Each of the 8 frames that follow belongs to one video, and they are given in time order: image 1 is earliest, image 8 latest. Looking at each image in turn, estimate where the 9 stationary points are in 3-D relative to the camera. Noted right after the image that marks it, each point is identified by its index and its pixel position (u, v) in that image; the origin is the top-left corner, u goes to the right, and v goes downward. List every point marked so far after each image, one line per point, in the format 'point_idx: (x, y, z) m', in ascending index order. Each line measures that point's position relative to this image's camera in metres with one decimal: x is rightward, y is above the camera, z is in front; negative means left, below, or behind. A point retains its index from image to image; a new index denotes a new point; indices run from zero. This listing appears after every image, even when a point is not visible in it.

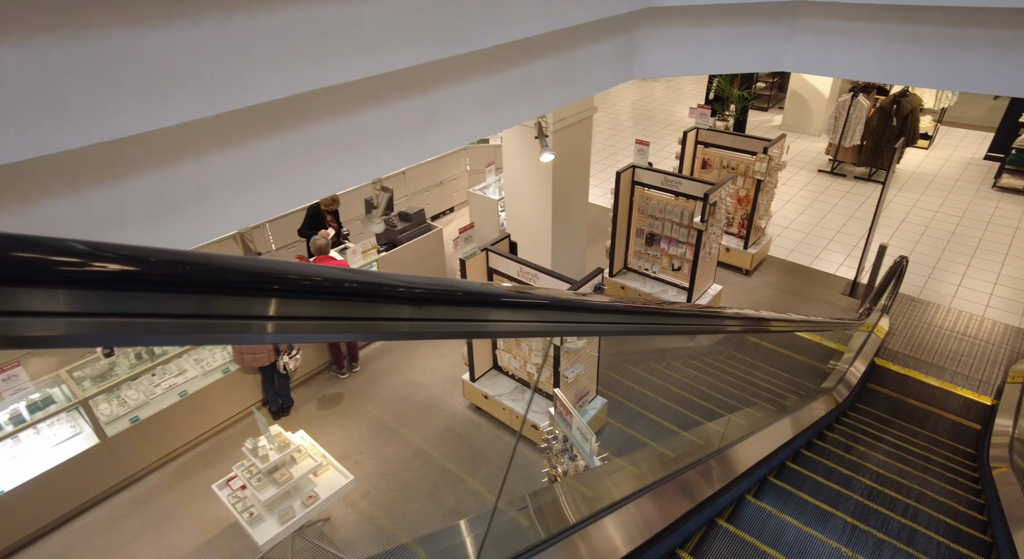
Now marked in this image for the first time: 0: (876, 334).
0: (+3.8, -0.6, +5.8) m
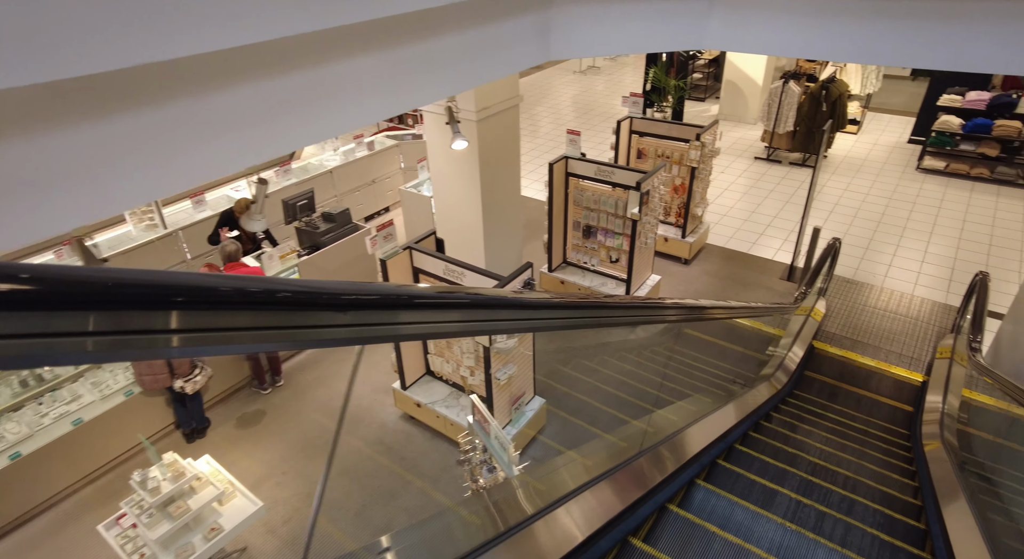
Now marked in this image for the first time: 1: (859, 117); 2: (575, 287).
0: (+3.1, -0.4, +5.9) m
1: (+6.4, +3.0, +10.4) m
2: (+0.7, -0.1, +6.2) m
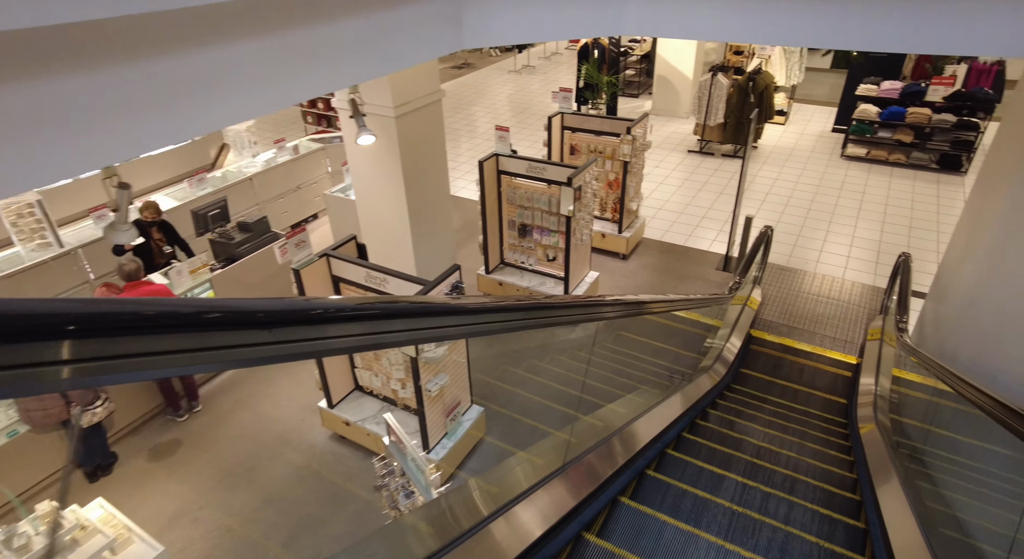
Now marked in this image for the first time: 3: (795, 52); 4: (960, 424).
0: (+2.5, -0.3, +5.9) m
1: (+5.2, +3.3, +10.7) m
2: (0.0, -0.1, +6.0) m
3: (+5.1, +4.2, +10.2) m
4: (+2.6, -0.8, +3.2) m
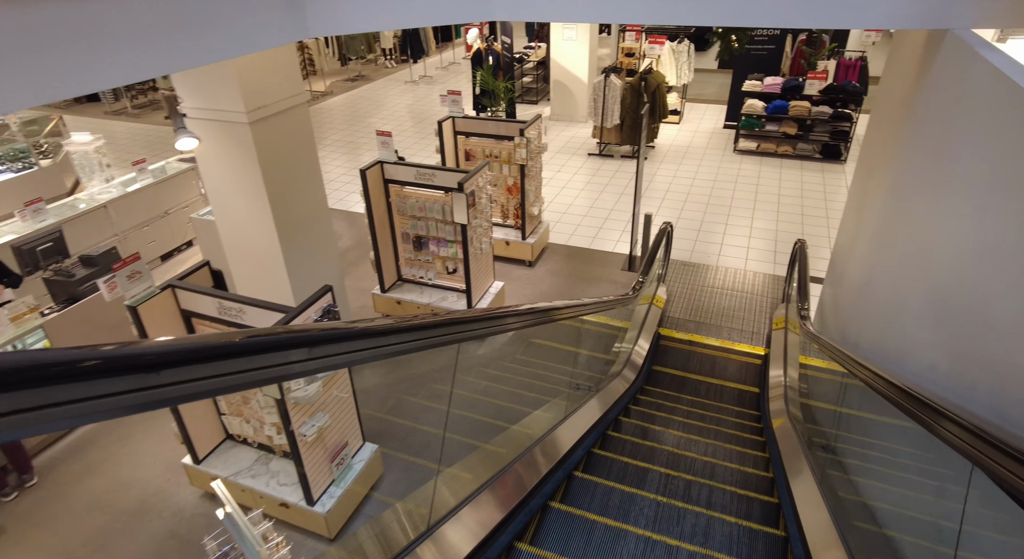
0: (+1.5, -0.3, +5.7) m
1: (+3.2, +3.3, +10.9) m
2: (-1.0, -0.3, +5.5) m
3: (+3.1, +4.2, +10.4) m
4: (+2.0, -0.7, +3.1) m
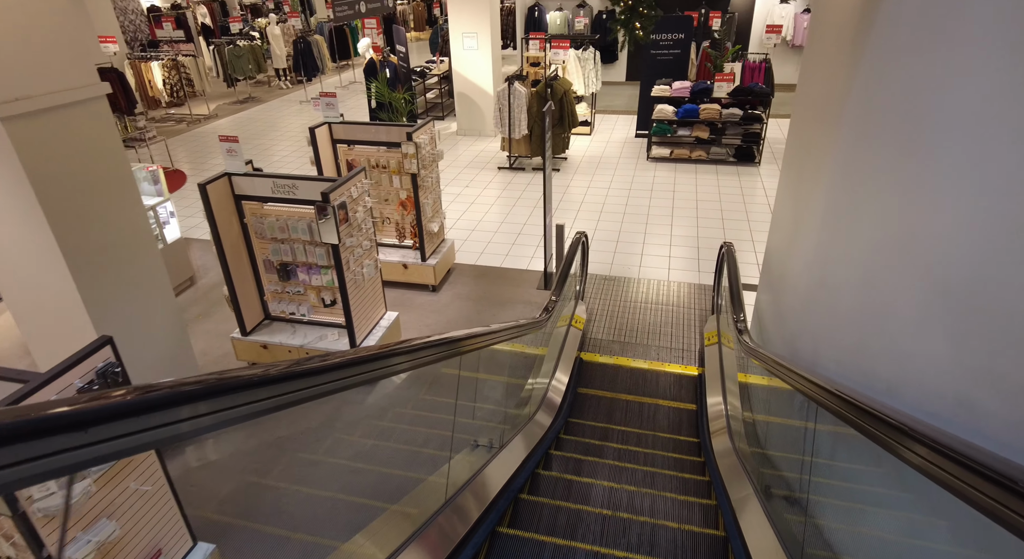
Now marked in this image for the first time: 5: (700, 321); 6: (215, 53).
0: (+0.6, -0.4, +5.0) m
1: (+1.4, +3.0, +10.5) m
2: (-1.8, -0.6, +4.5) m
3: (+1.4, +3.9, +10.1) m
4: (+1.4, -0.7, +2.4) m
5: (+1.8, -0.4, +5.4) m
6: (-7.0, +5.4, +13.3) m
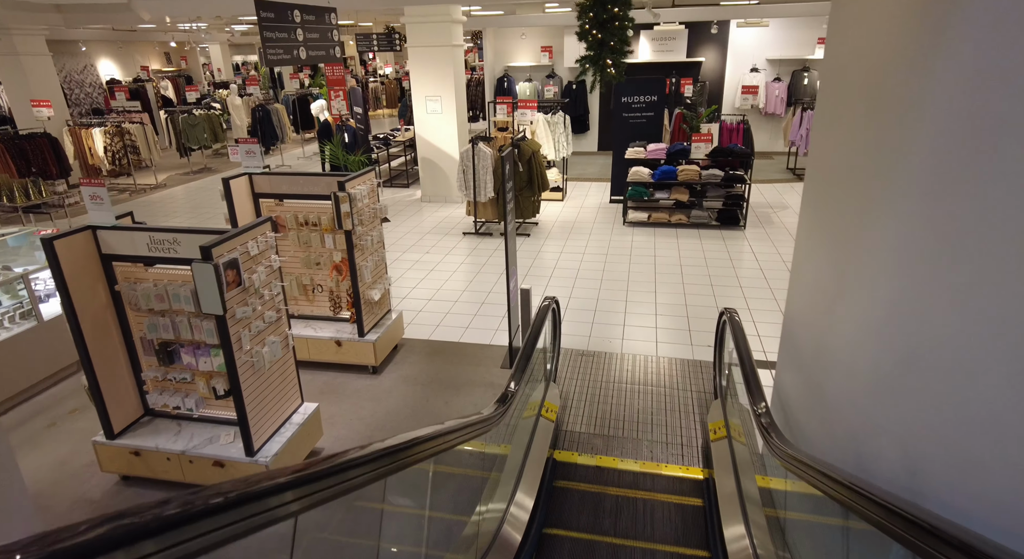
0: (+0.2, -1.0, +4.0) m
1: (+0.9, +1.7, +9.9) m
2: (-2.1, -1.1, +3.4) m
3: (+0.8, +2.7, +9.6) m
4: (+1.2, -0.9, +1.4) m
5: (+1.5, -1.0, +4.4) m
6: (-7.8, +3.6, +12.7) m
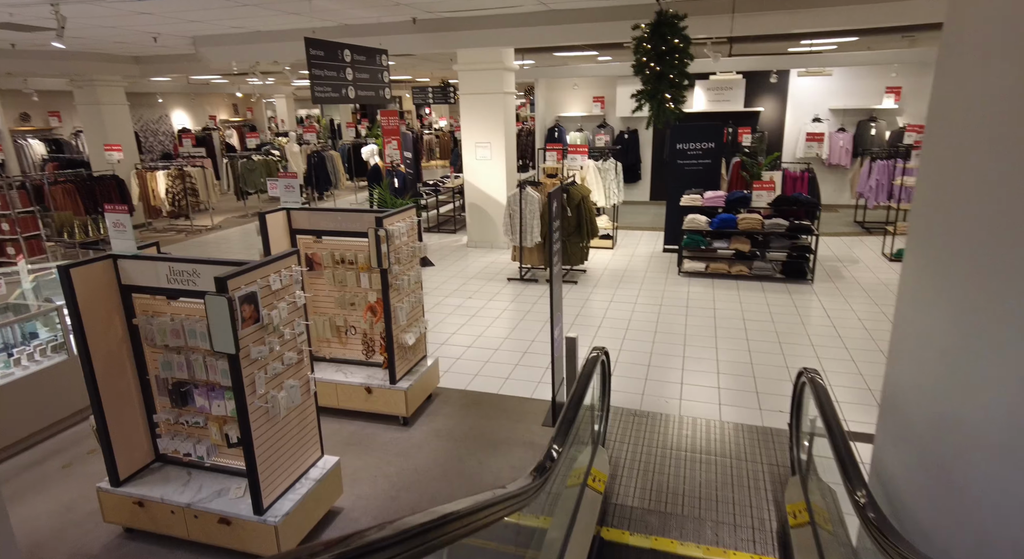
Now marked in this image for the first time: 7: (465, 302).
0: (+0.5, -1.3, +3.5) m
1: (+1.7, +0.8, +9.6) m
2: (-1.9, -1.3, +3.1) m
3: (+1.6, +1.8, +9.4) m
4: (+1.2, -1.0, +0.9) m
5: (+1.8, -1.4, +3.8) m
6: (-6.6, +2.6, +13.2) m
7: (-0.6, -0.3, +7.2) m
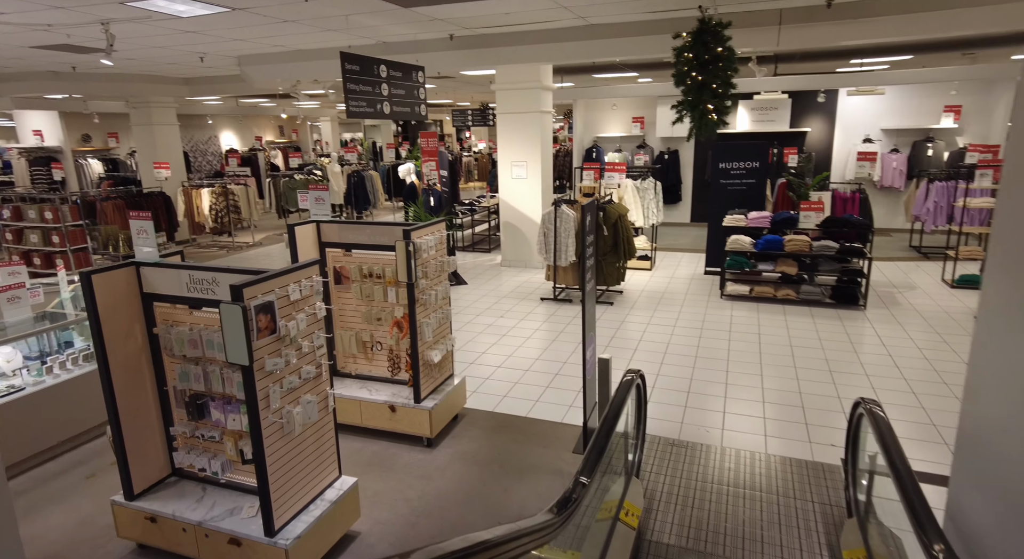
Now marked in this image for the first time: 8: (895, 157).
0: (+0.6, -1.4, +3.2) m
1: (+2.3, +0.5, +9.3) m
2: (-1.8, -1.3, +3.0) m
3: (+2.2, +1.5, +9.1) m
4: (+1.2, -1.0, +0.6) m
5: (+1.9, -1.5, +3.5) m
6: (-5.7, +2.2, +13.6) m
7: (-0.2, -0.5, +7.1) m
8: (+7.4, +2.4, +10.8) m
